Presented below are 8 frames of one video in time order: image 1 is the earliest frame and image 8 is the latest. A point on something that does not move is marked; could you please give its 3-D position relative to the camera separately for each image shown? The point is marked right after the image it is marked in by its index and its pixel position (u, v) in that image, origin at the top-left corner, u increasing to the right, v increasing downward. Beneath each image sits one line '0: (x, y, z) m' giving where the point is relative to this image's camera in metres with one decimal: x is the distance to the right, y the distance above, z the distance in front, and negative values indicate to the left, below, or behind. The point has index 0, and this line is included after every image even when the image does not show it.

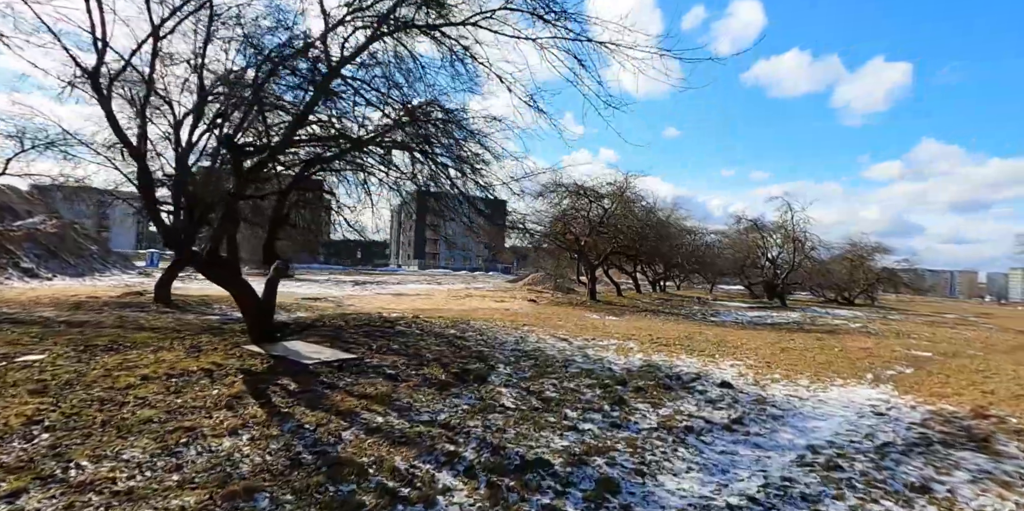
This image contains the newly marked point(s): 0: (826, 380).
0: (+4.1, -1.7, +7.4) m
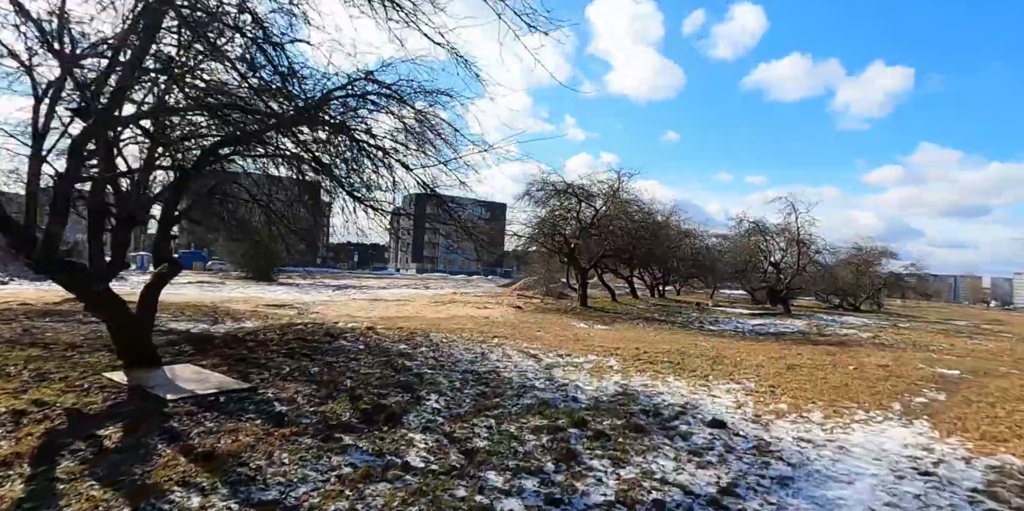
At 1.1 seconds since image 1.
0: (+3.5, -1.7, +6.0) m
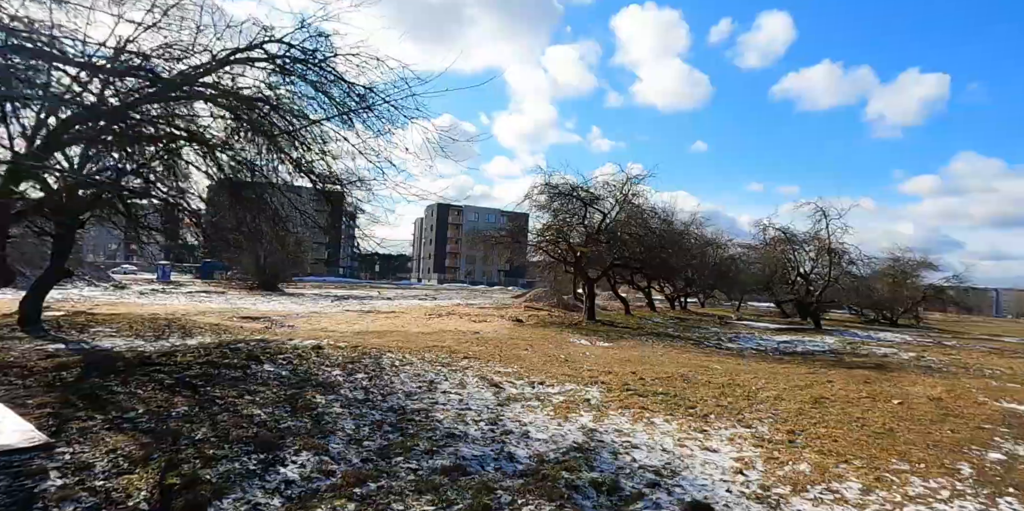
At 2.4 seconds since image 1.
0: (+2.9, -1.7, +4.2) m
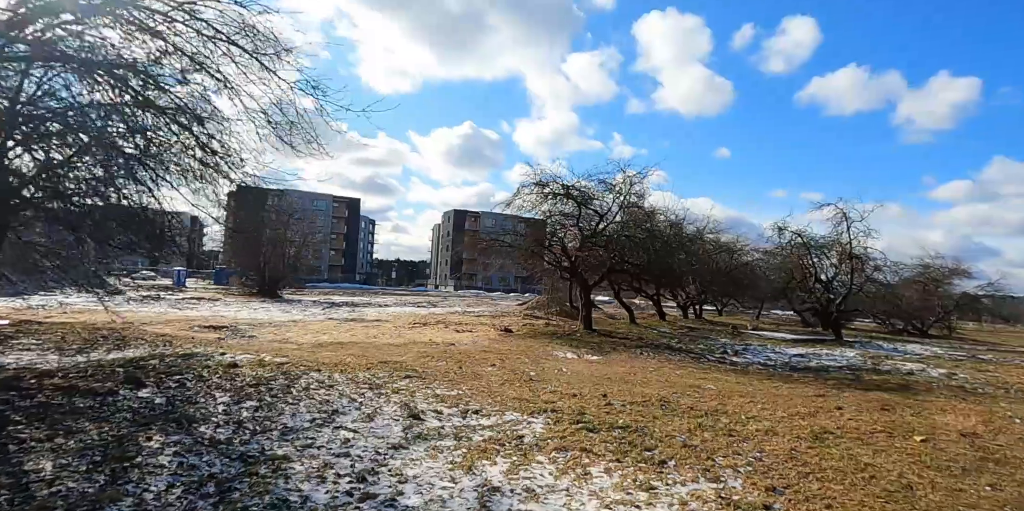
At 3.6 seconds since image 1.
0: (+2.0, -1.7, +2.8) m
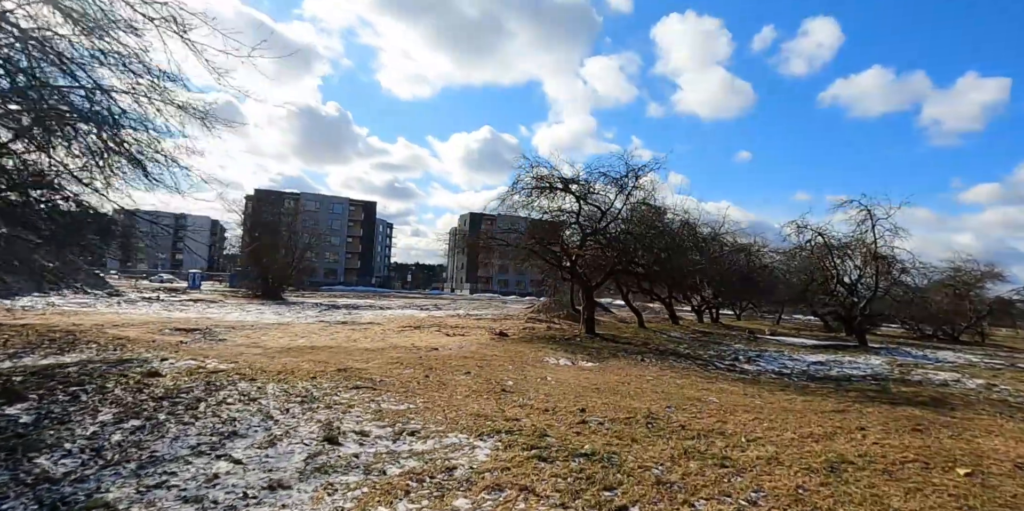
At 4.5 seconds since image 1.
0: (+1.3, -1.6, +1.7) m
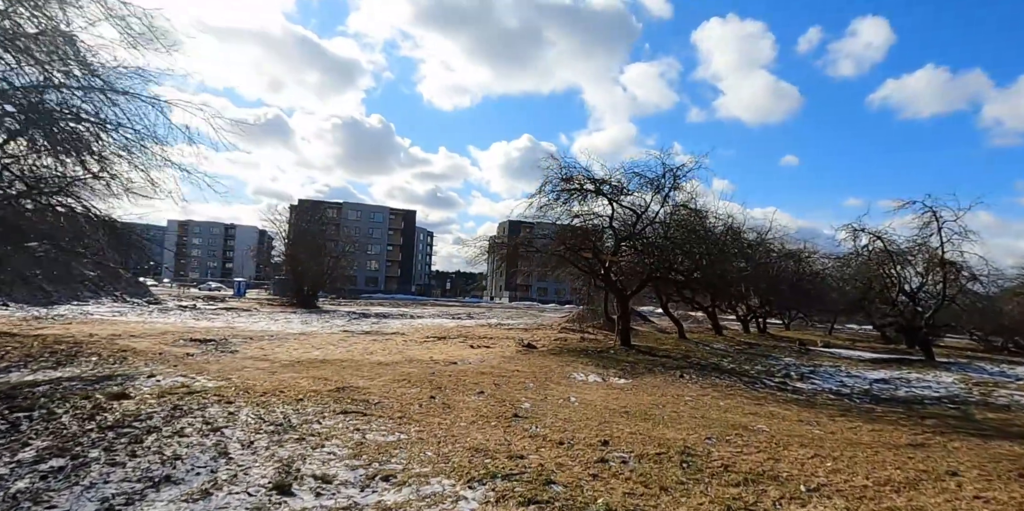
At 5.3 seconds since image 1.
0: (+1.1, -1.6, +0.6) m
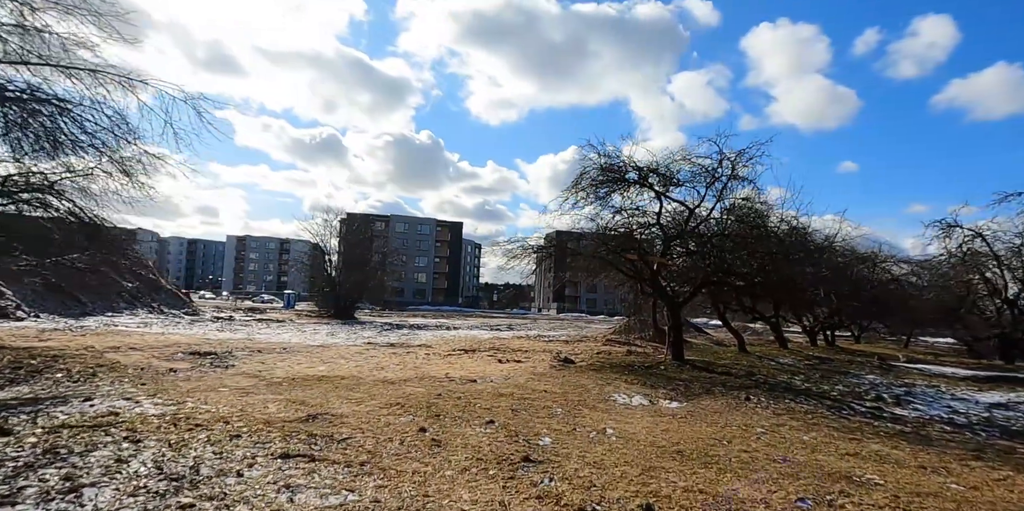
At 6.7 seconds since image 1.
0: (+0.6, -1.3, -1.2) m
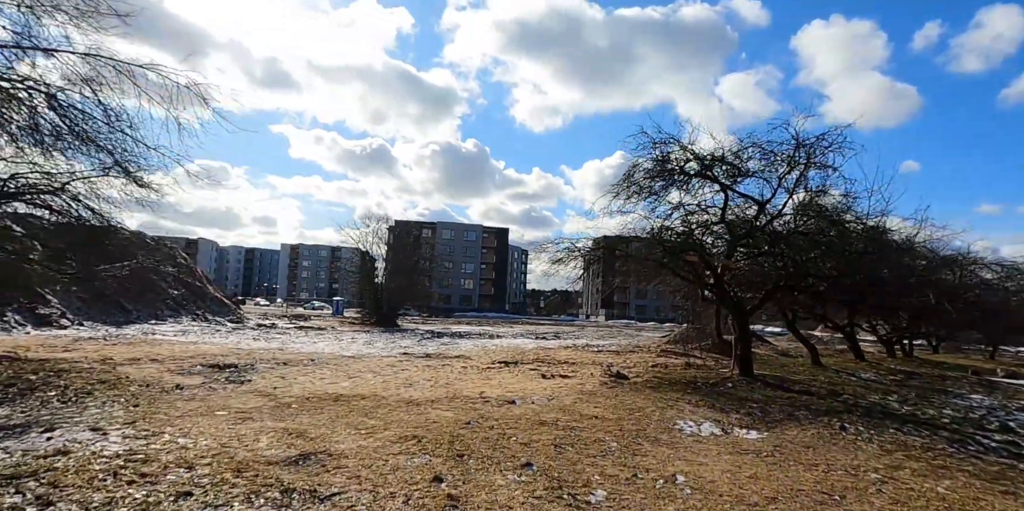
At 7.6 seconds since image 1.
0: (+0.4, -1.2, -2.7) m
